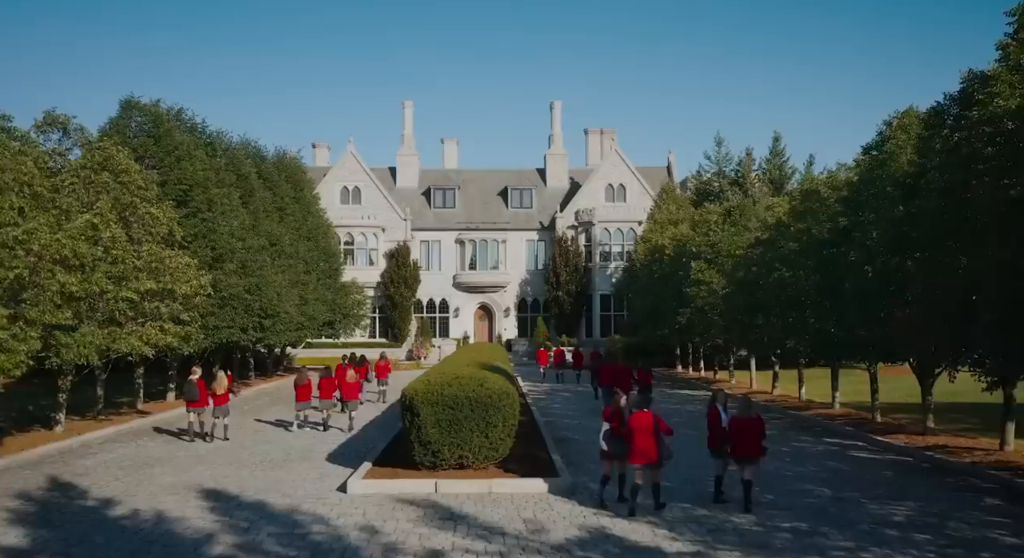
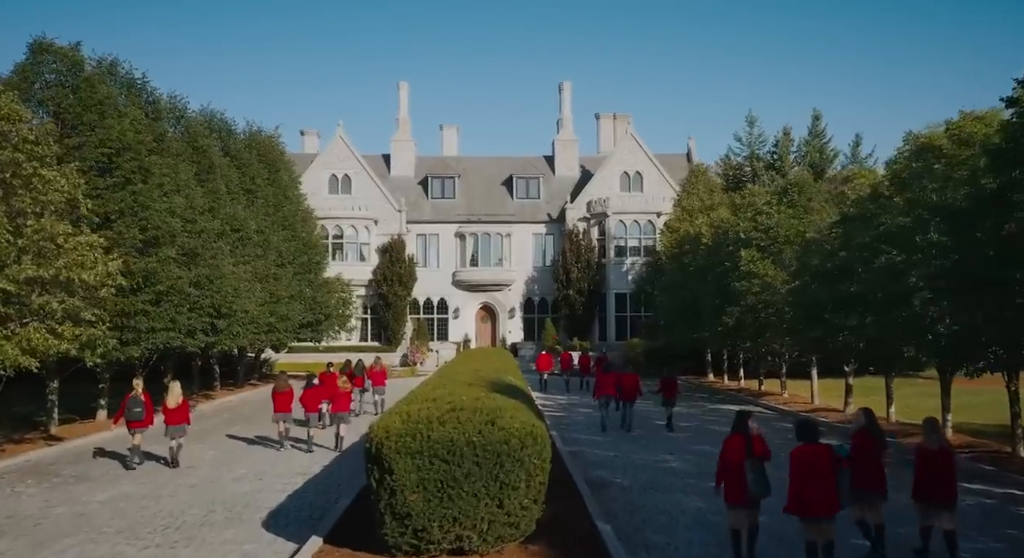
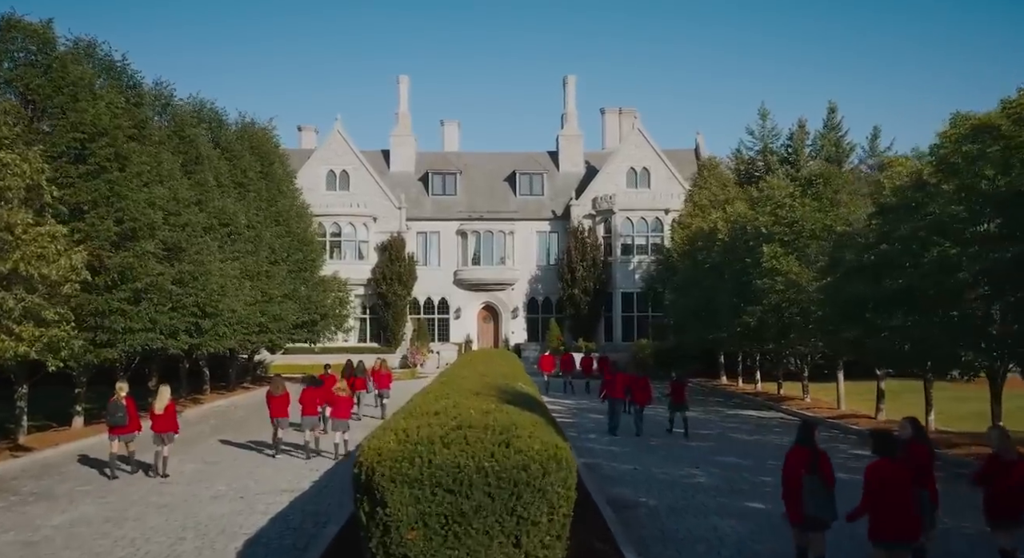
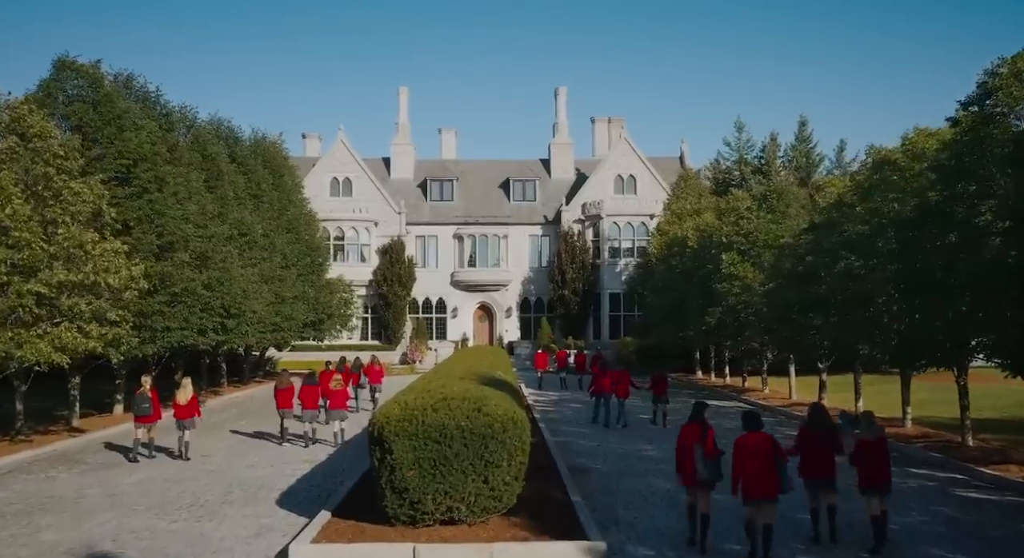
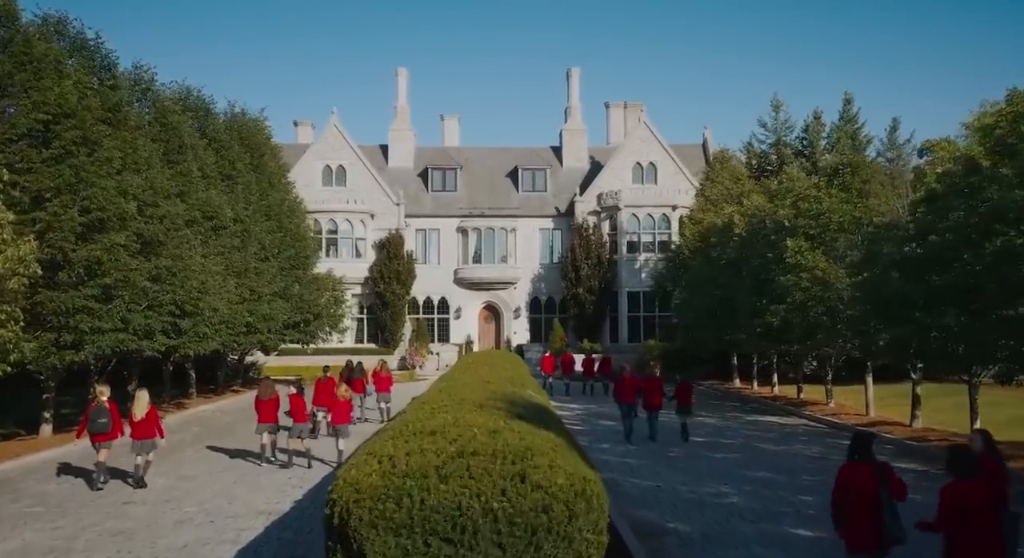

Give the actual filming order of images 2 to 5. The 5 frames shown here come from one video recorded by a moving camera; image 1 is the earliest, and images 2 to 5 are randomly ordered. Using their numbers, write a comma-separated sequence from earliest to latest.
4, 2, 3, 5
